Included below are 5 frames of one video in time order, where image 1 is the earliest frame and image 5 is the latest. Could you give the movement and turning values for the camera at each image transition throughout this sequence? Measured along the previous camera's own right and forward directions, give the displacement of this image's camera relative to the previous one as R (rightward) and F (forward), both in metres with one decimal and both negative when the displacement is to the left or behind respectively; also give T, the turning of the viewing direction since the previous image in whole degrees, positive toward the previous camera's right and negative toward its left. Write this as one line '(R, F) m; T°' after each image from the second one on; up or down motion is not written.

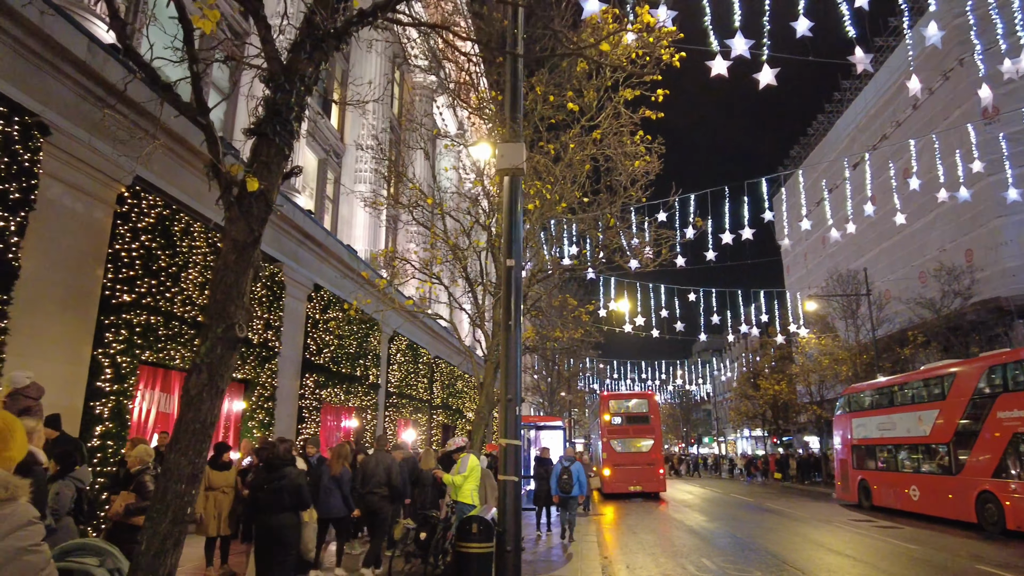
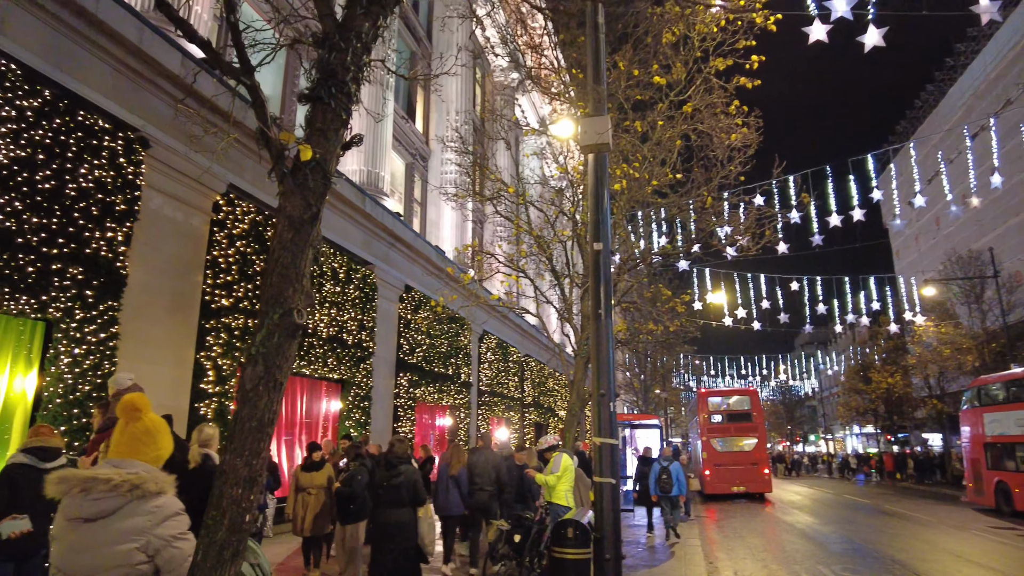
(0.0, +0.4) m; -8°
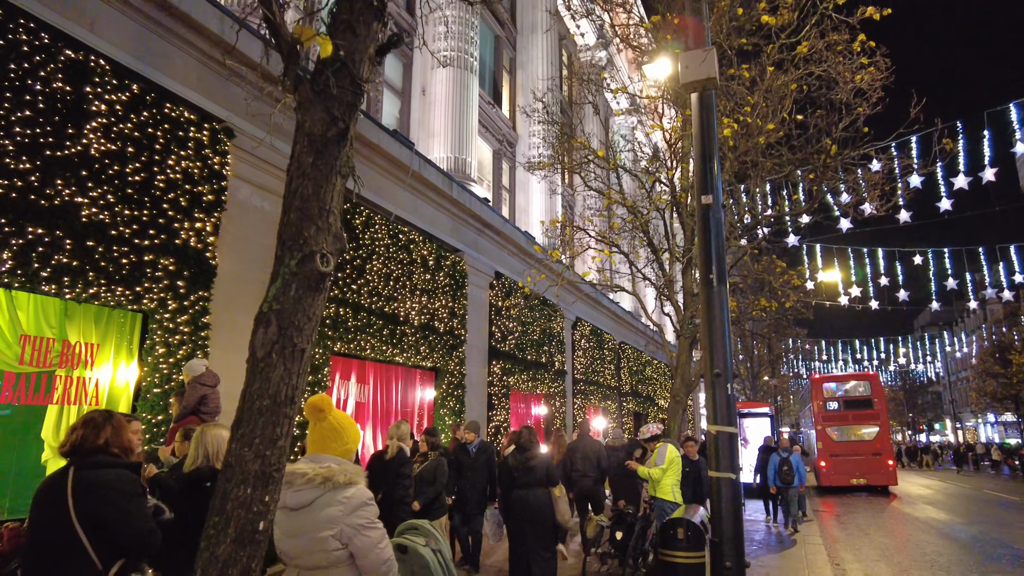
(0.0, +0.7) m; -8°
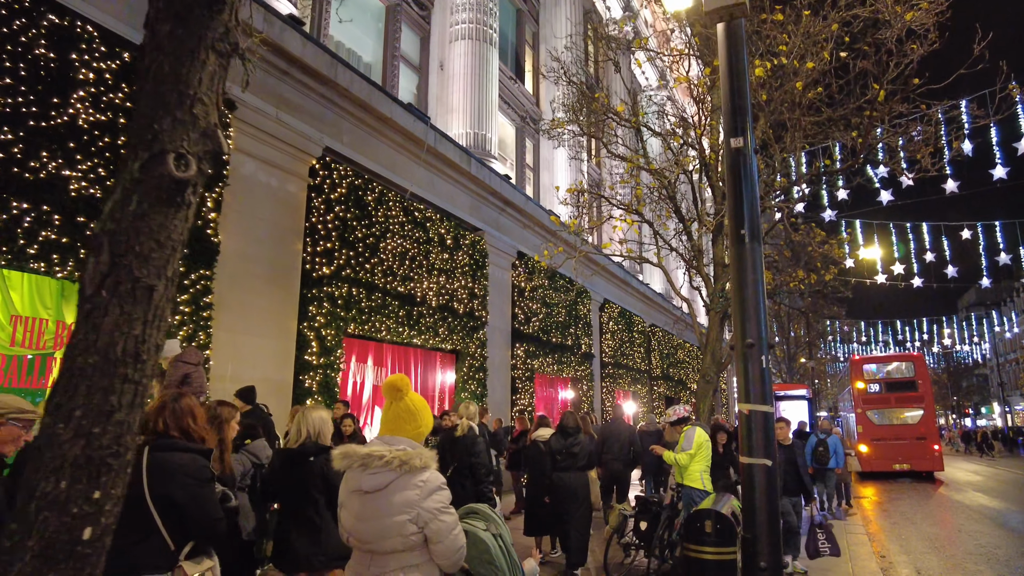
(+0.2, +0.6) m; -3°
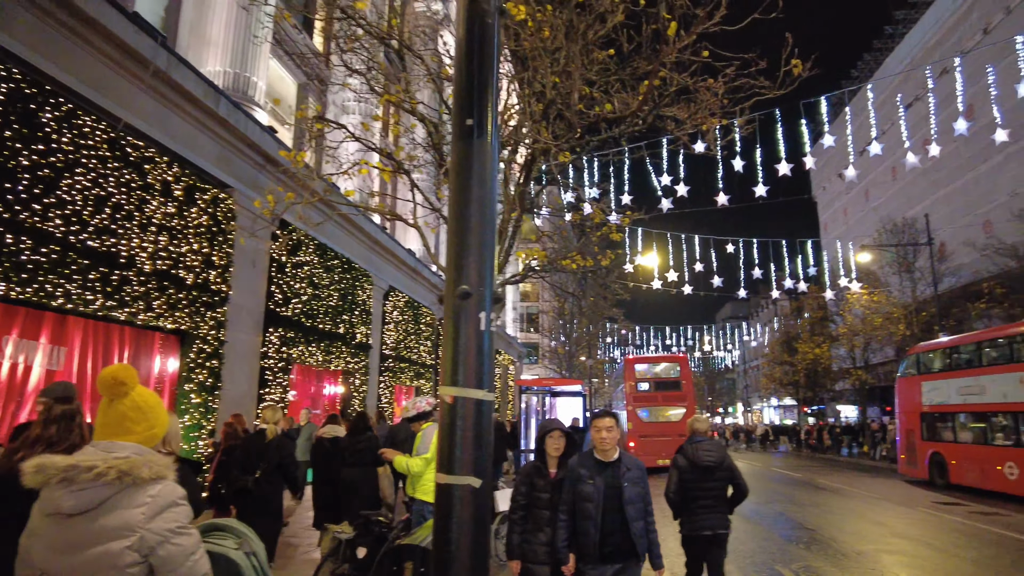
(+0.9, +1.6) m; +17°
